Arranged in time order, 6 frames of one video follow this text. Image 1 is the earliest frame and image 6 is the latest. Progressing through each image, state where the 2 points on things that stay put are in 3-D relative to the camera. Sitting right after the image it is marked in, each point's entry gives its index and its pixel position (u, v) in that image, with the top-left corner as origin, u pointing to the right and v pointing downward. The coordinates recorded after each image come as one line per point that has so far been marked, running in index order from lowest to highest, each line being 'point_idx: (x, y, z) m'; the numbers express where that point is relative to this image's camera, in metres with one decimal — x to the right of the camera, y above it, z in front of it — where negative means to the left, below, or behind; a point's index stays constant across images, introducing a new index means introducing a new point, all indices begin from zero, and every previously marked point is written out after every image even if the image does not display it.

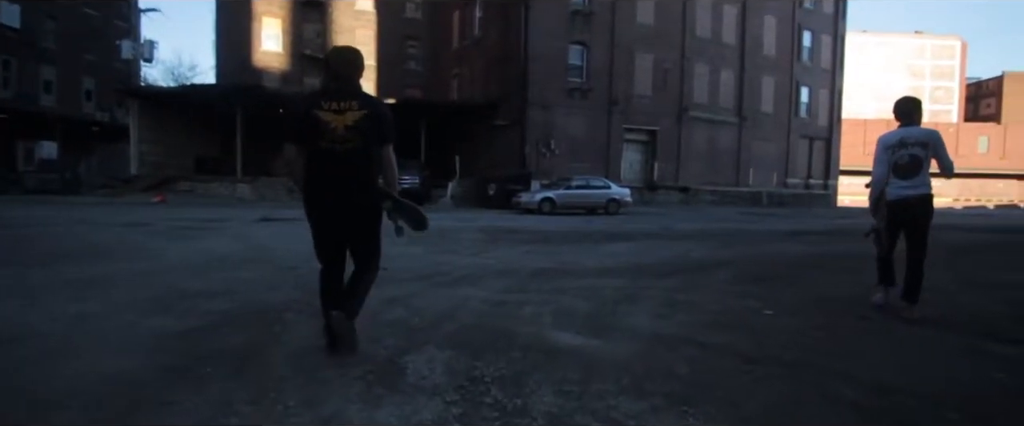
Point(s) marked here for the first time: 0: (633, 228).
0: (+3.7, -0.4, +16.6) m
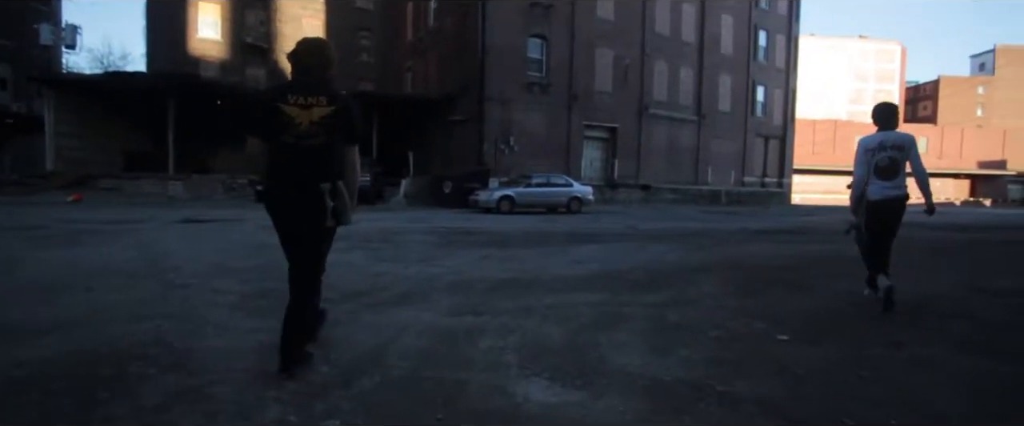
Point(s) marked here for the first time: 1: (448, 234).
0: (+2.4, -0.4, +15.6) m
1: (-1.5, -0.5, +12.4) m
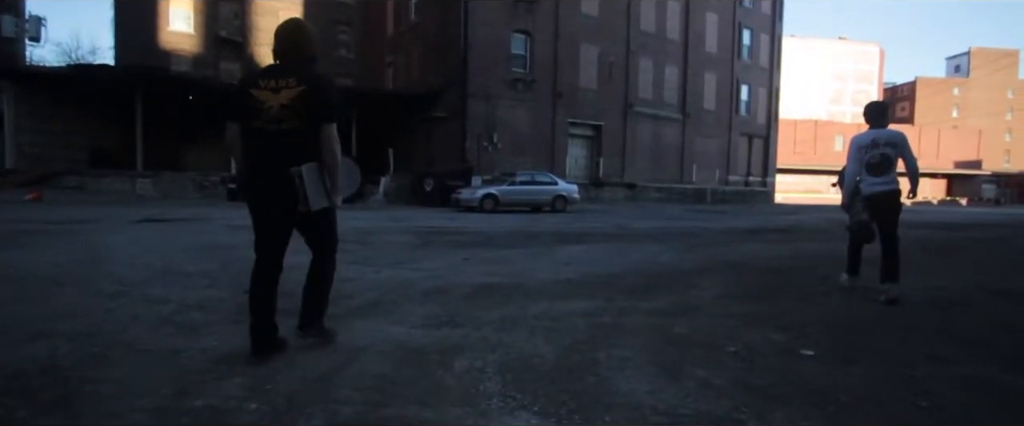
0: (+2.0, -0.4, +15.0) m
1: (-1.9, -0.5, +11.7) m
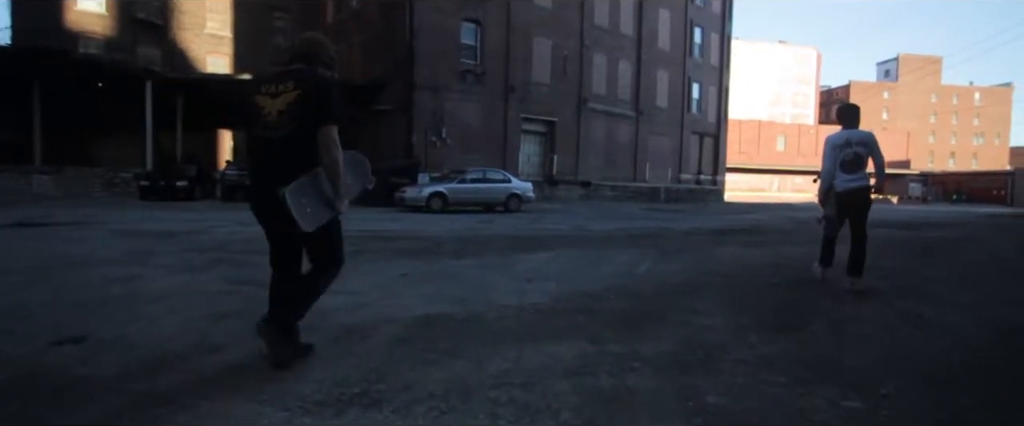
0: (+0.7, -0.4, +13.6) m
1: (-2.8, -0.5, +10.0) m
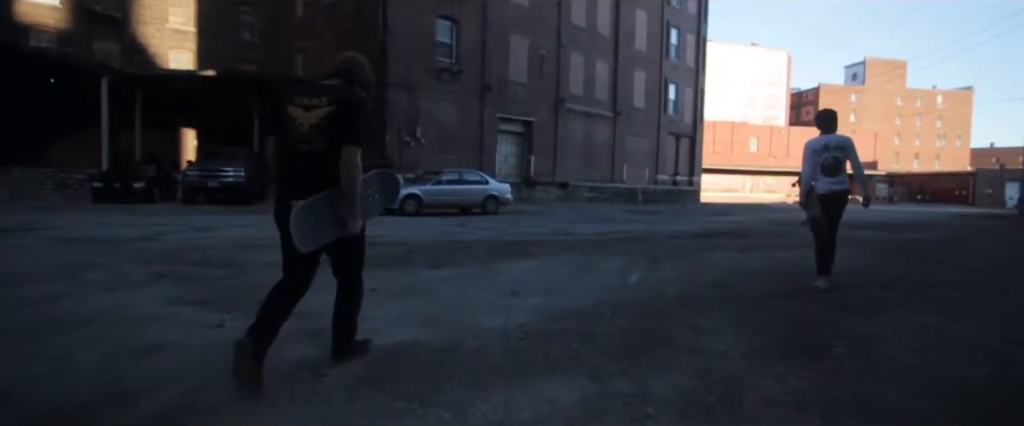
0: (+0.2, -0.5, +13.0) m
1: (-3.1, -0.6, +9.2) m
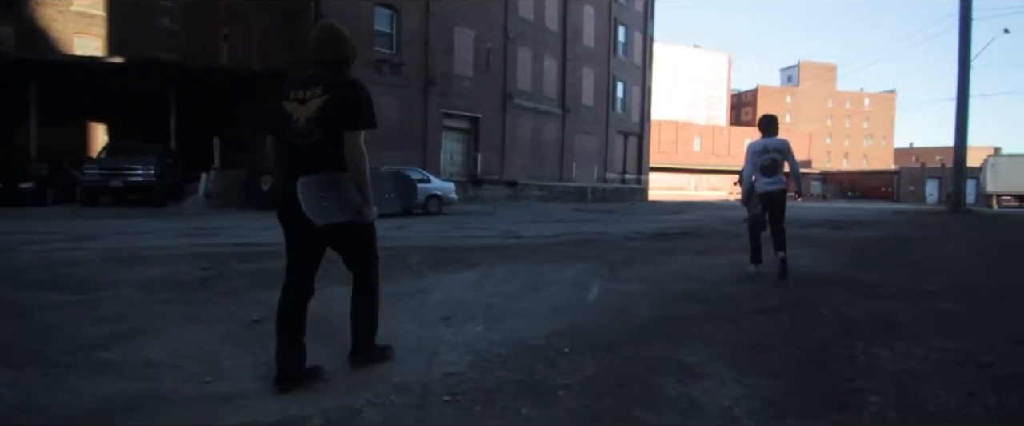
0: (-1.0, -0.5, +11.7) m
1: (-4.0, -0.6, +7.7) m
